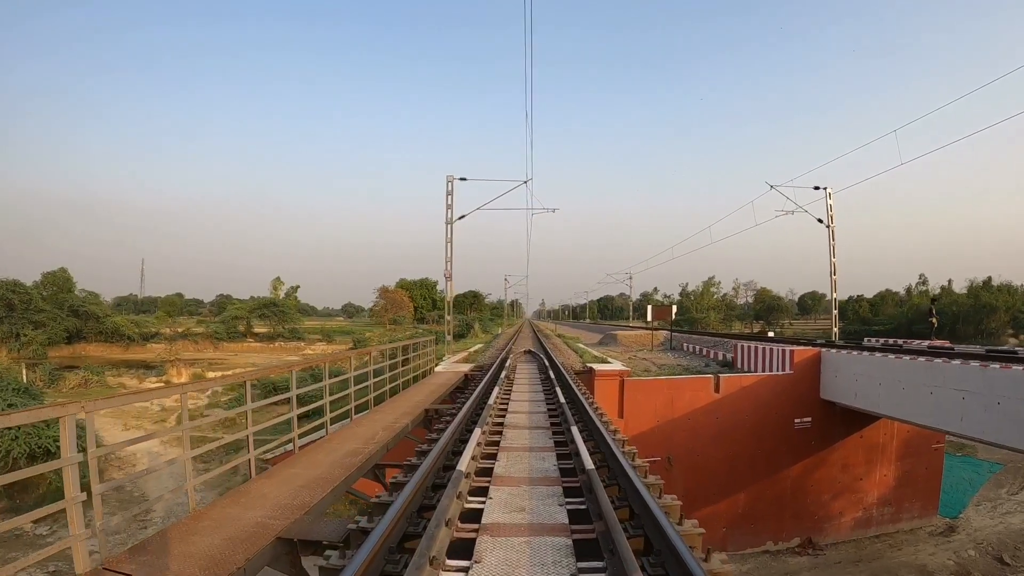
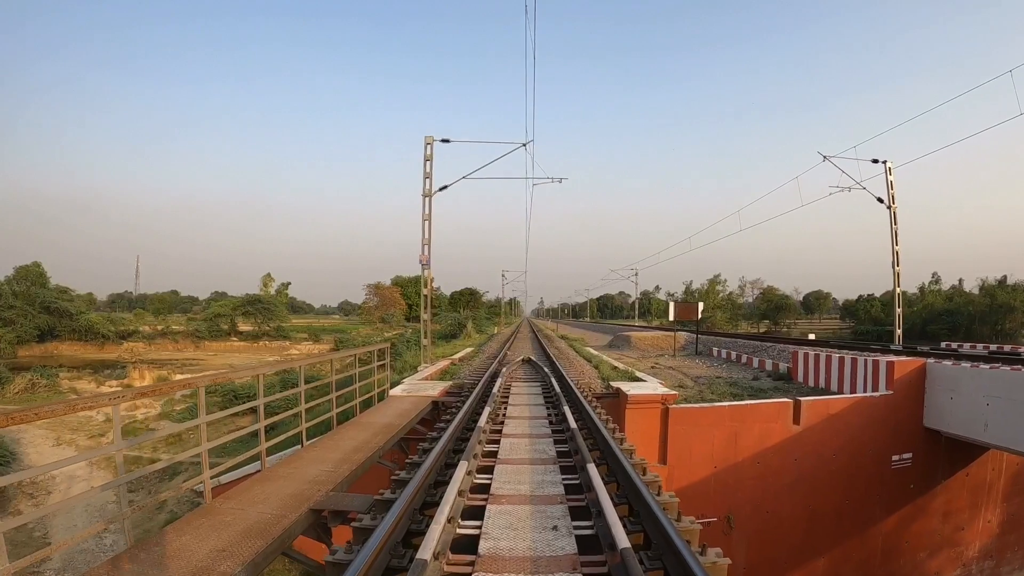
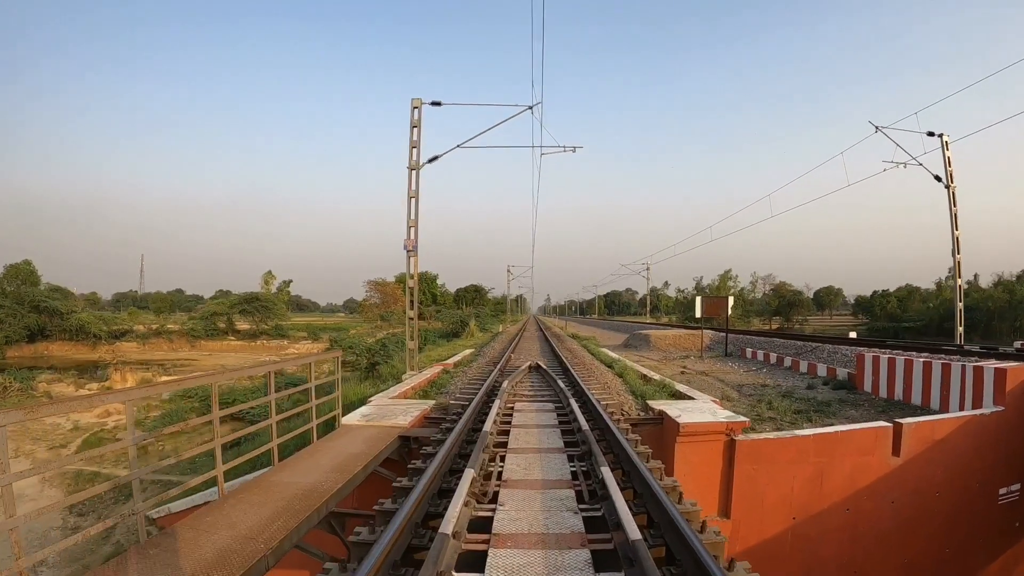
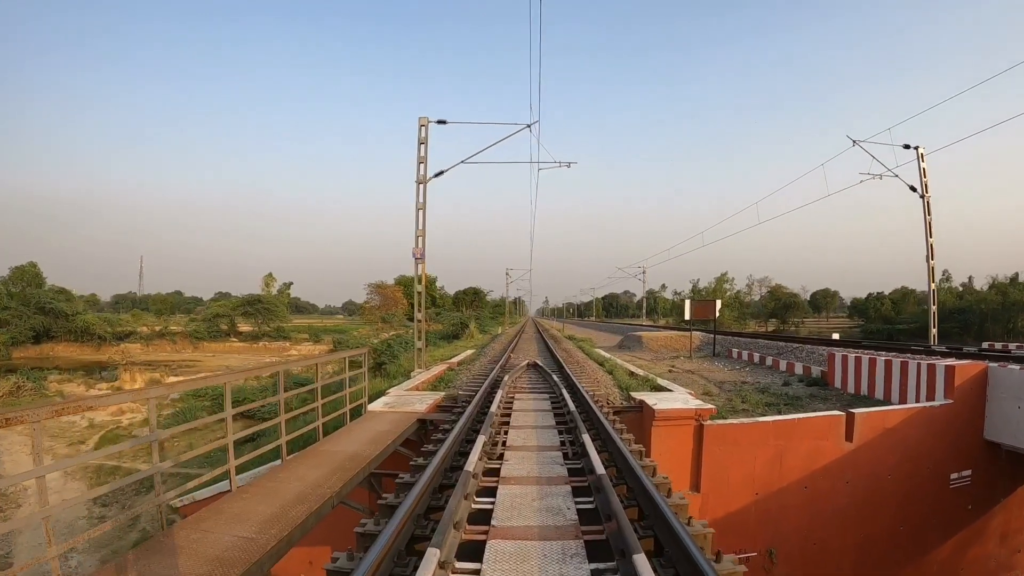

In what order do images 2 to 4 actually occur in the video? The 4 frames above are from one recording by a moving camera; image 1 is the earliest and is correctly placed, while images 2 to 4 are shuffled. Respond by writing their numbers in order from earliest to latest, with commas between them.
2, 4, 3
